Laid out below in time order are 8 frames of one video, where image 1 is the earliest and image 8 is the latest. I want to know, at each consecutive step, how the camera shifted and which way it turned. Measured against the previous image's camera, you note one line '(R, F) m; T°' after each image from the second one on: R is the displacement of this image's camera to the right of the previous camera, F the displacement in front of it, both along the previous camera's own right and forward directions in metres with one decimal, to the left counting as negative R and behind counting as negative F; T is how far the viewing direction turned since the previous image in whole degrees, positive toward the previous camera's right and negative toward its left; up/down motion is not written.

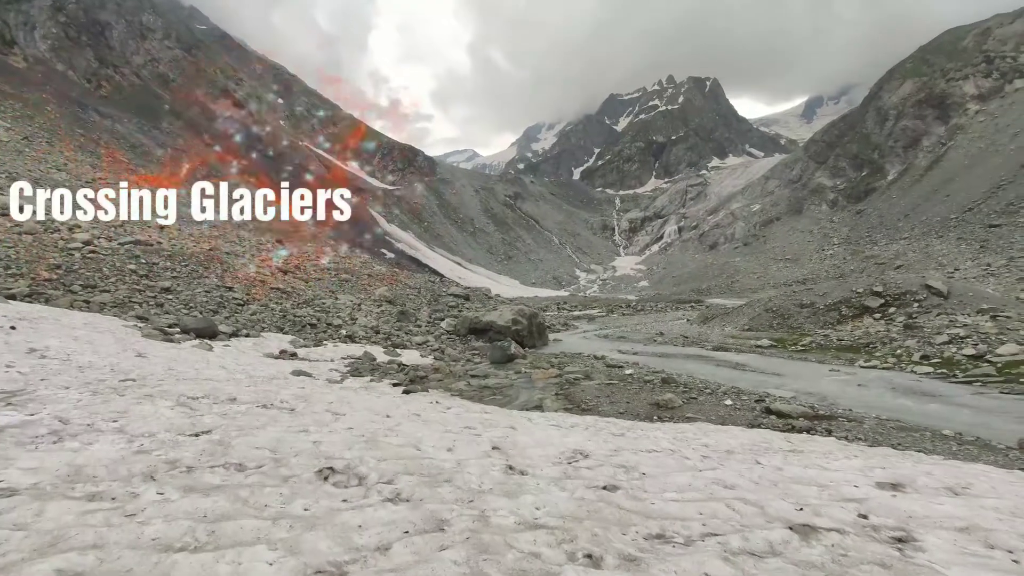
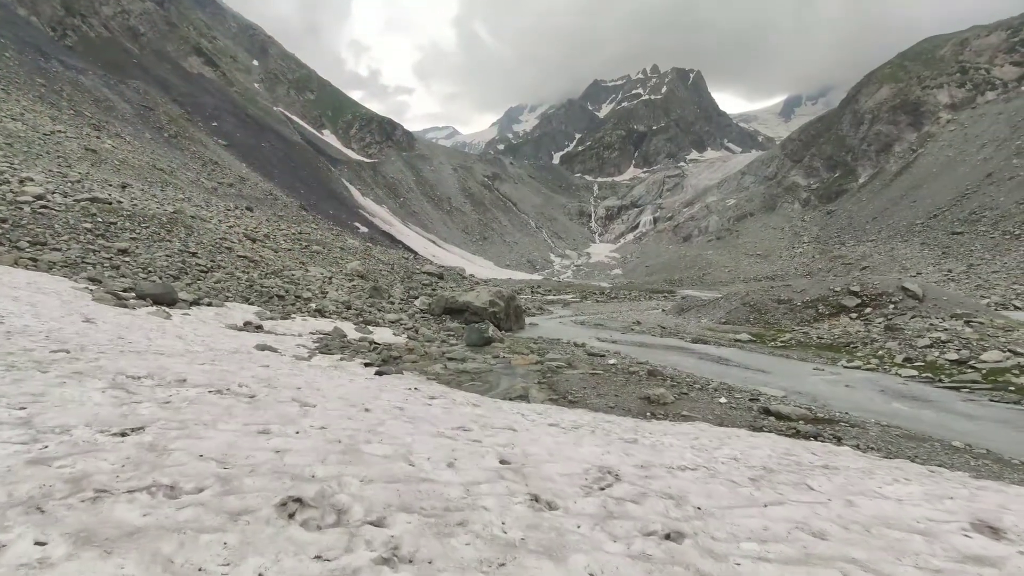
(-0.3, +0.9) m; +3°
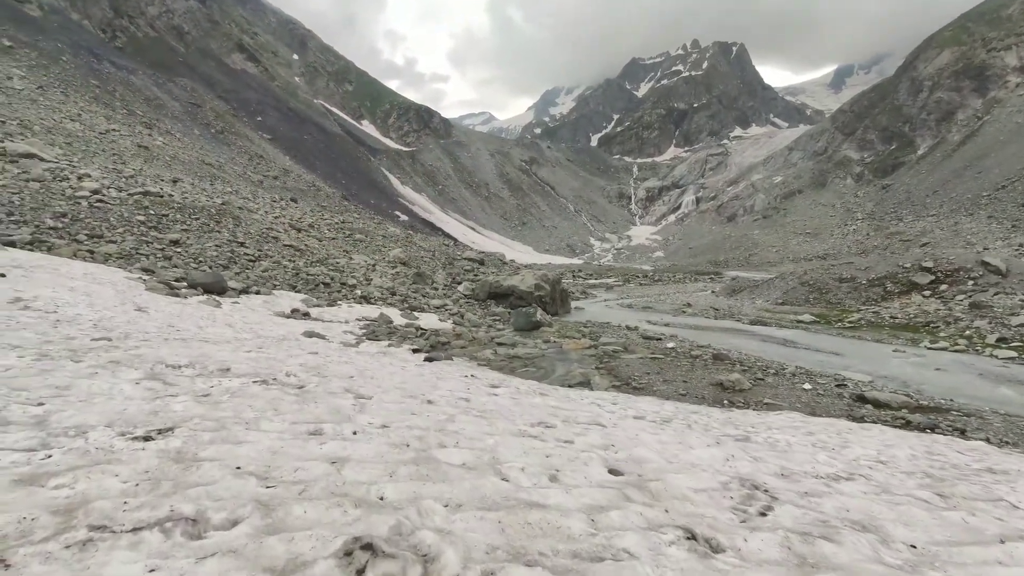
(-0.4, +0.8) m; -4°
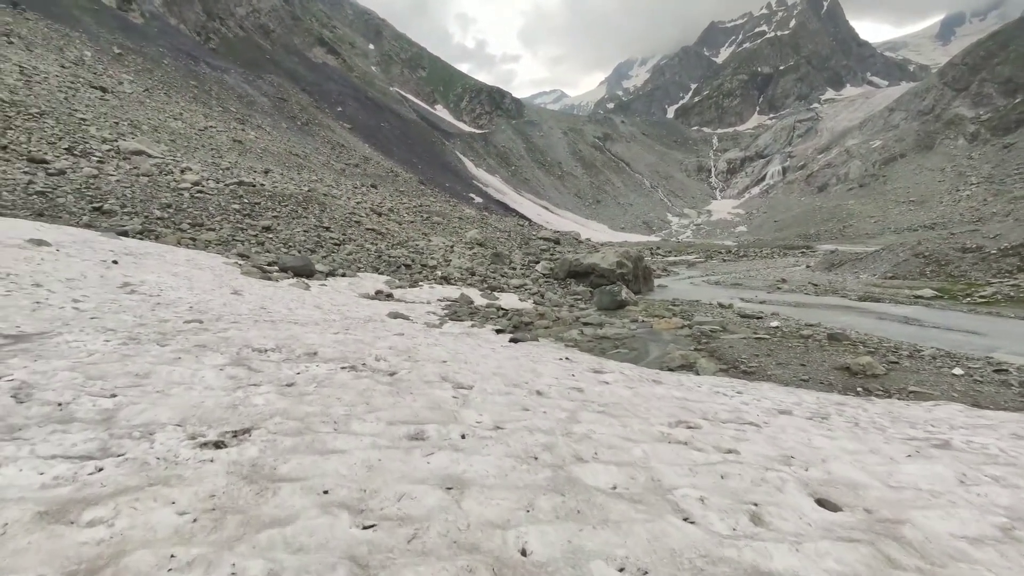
(-0.3, +0.7) m; -8°
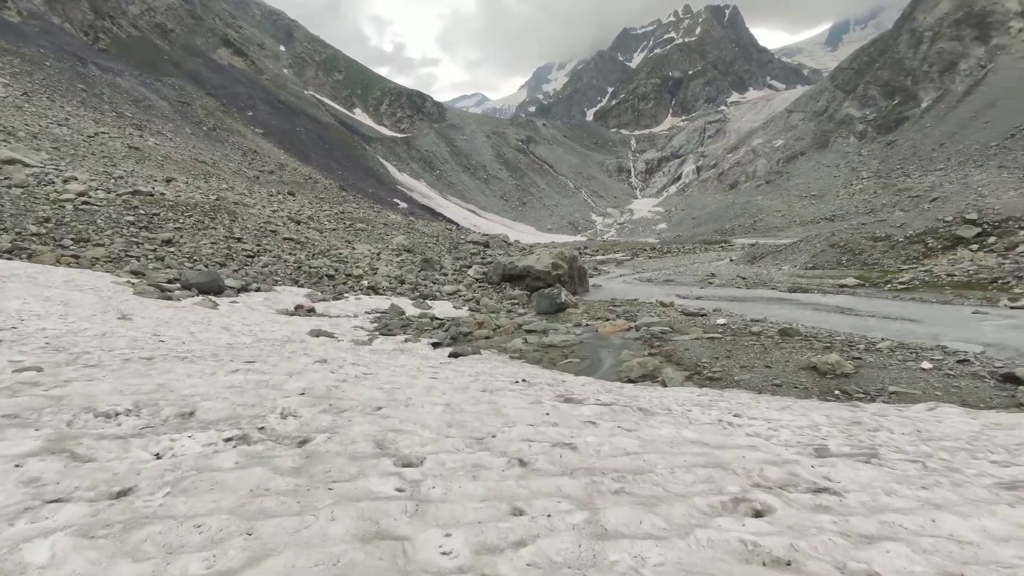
(-0.2, +1.3) m; +7°
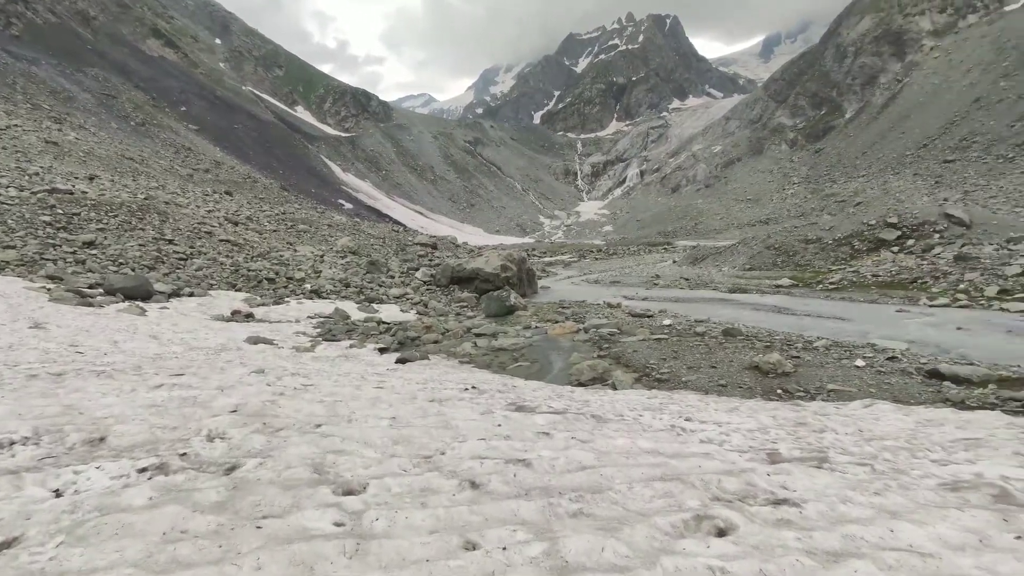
(0.0, +0.2) m; +5°
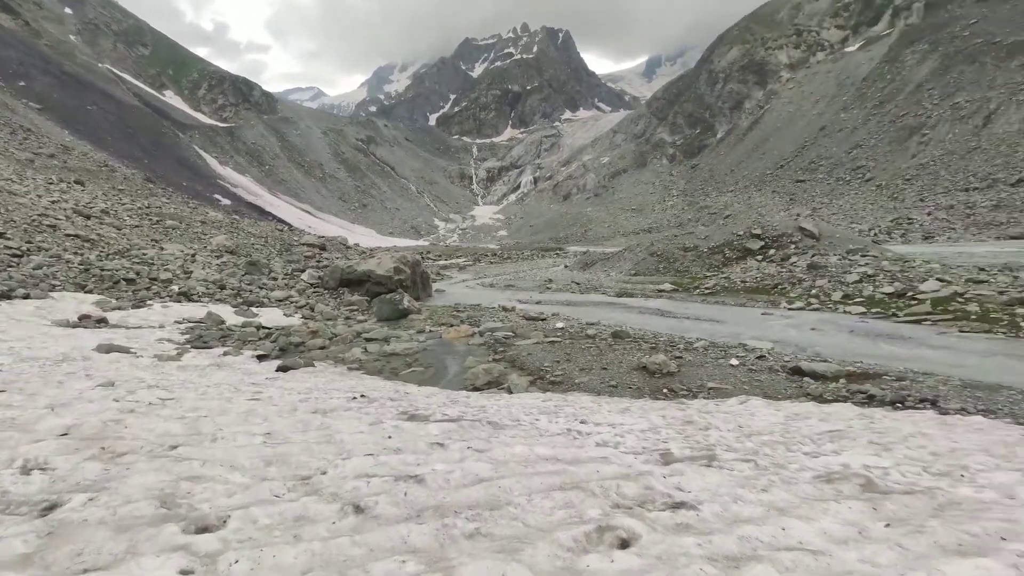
(0.0, +0.2) m; +11°
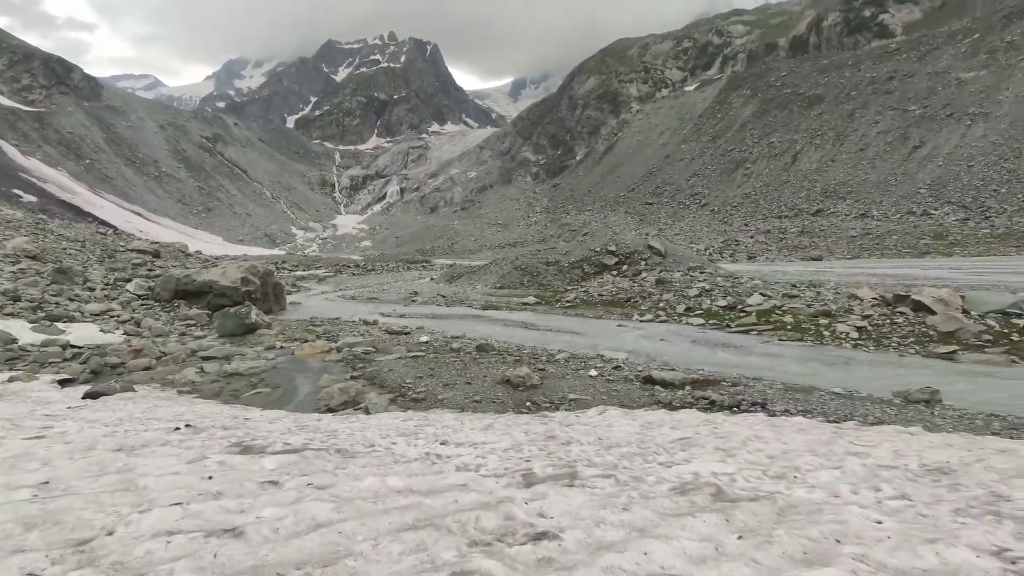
(+0.1, +0.3) m; +14°
